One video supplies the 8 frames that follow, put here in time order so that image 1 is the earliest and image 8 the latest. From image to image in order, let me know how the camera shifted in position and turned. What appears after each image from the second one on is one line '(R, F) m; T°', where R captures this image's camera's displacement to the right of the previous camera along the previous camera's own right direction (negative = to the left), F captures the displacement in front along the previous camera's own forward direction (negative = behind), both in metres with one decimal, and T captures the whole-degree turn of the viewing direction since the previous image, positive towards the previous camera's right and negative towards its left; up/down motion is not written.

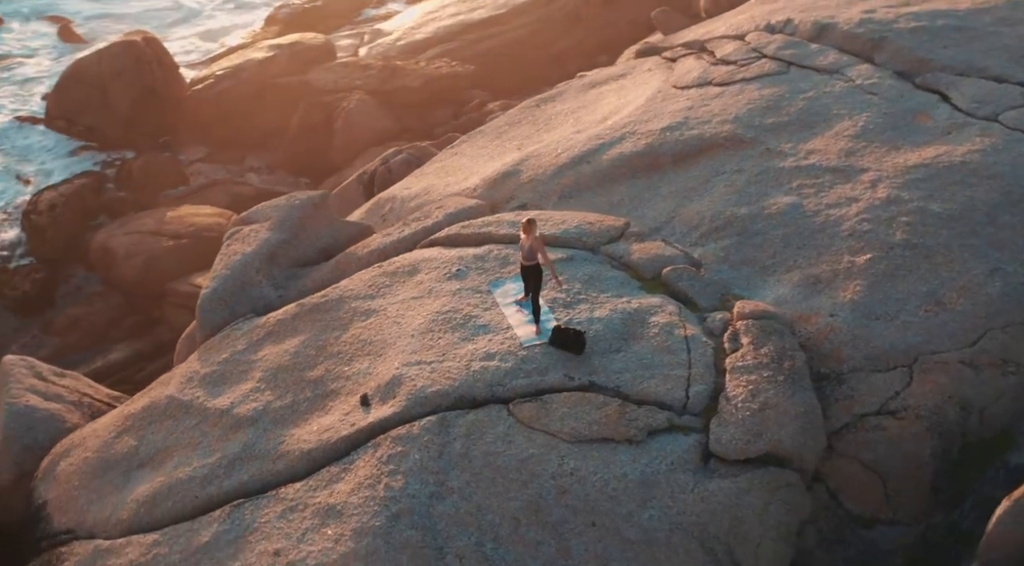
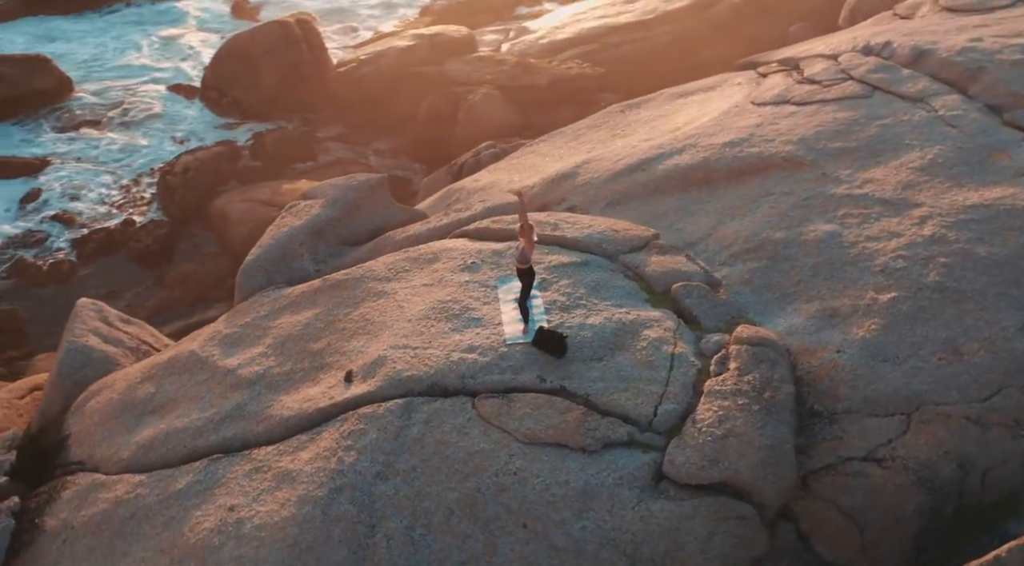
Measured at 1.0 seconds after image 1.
(+0.5, +0.1) m; -7°
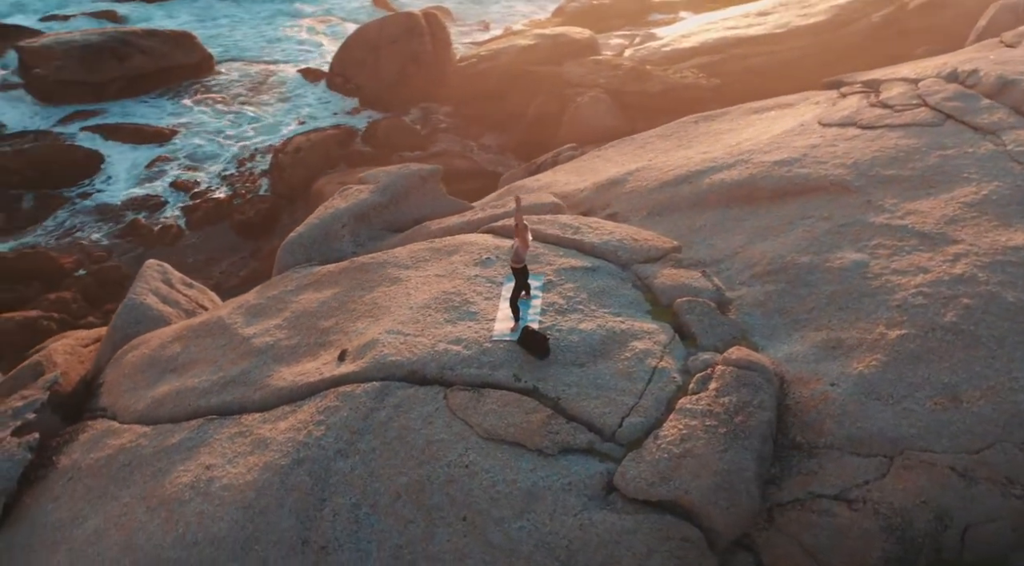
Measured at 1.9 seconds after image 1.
(+0.5, 0.0) m; -6°
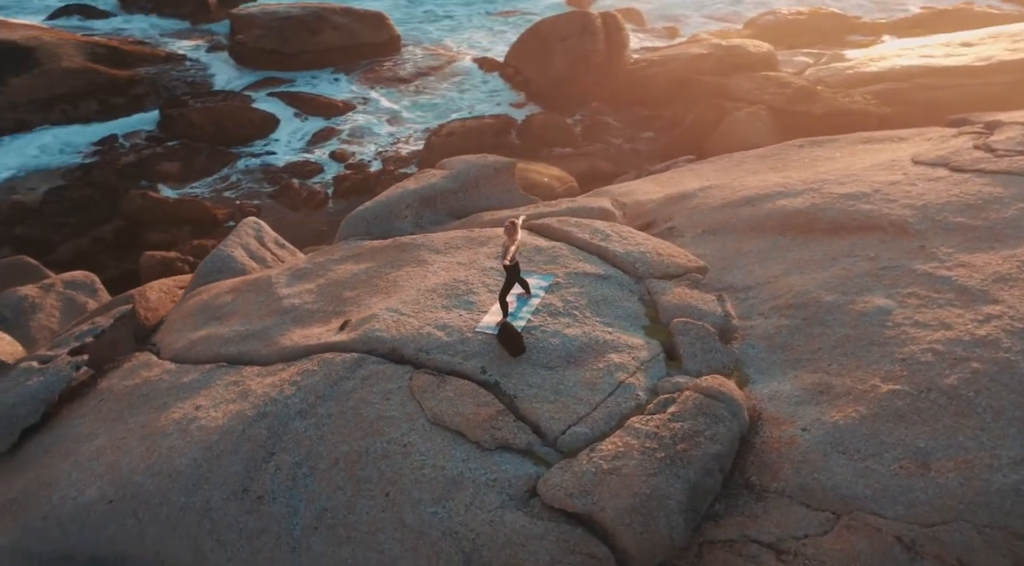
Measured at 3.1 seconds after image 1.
(+0.7, 0.0) m; -9°
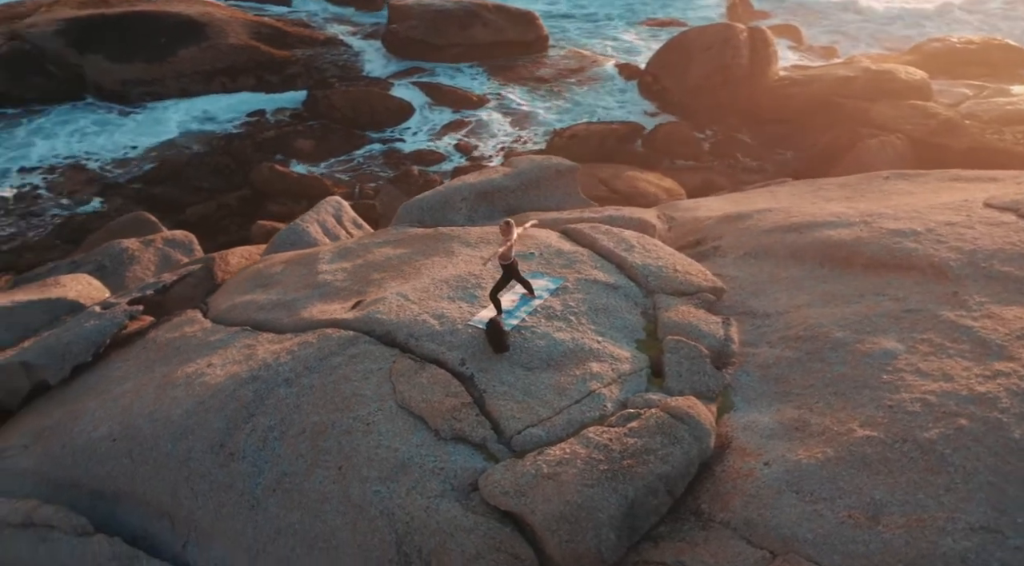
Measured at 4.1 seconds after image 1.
(+0.6, 0.0) m; -8°
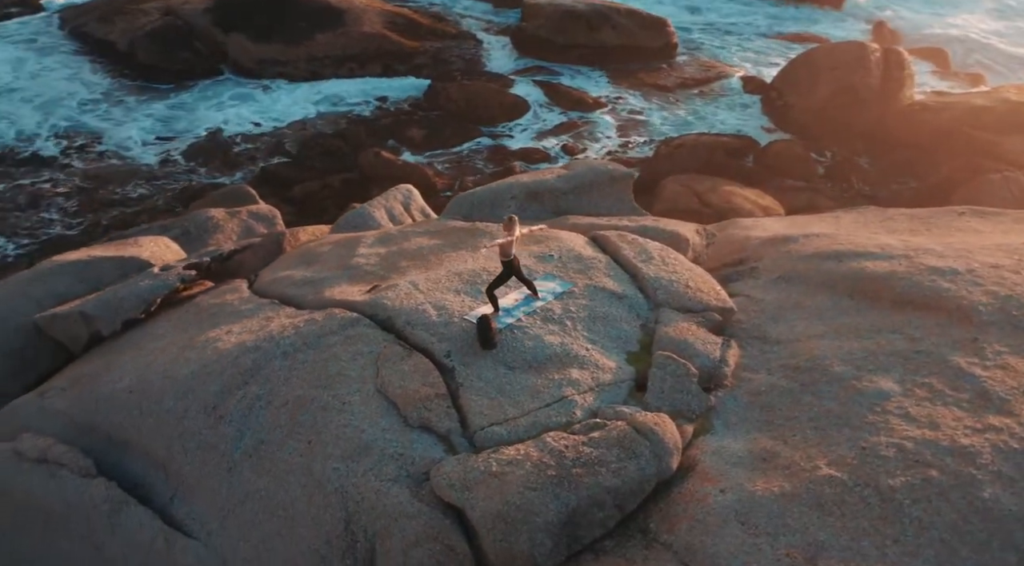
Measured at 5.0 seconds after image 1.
(+0.5, 0.0) m; -7°
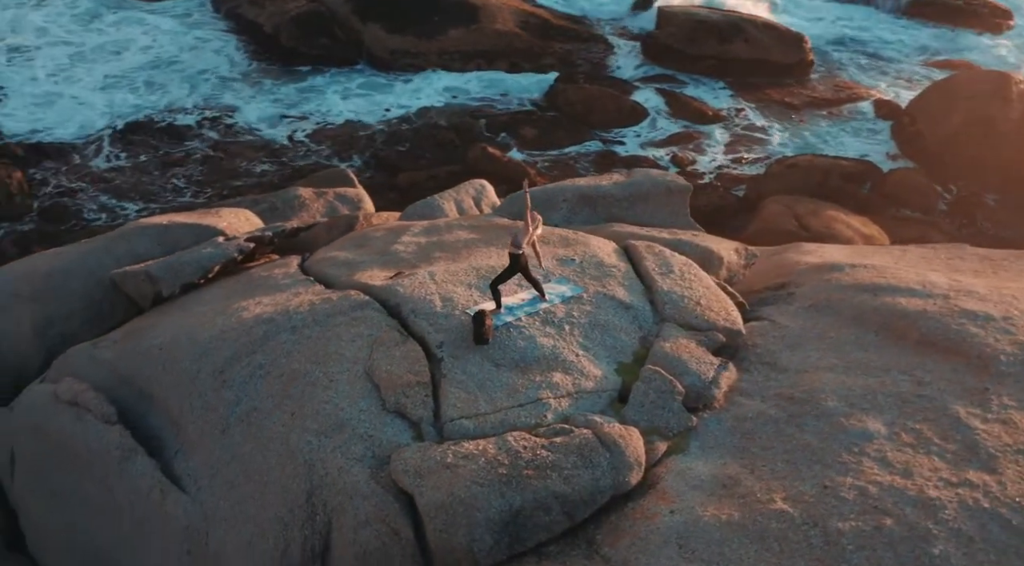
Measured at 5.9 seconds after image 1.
(+0.5, 0.0) m; -8°
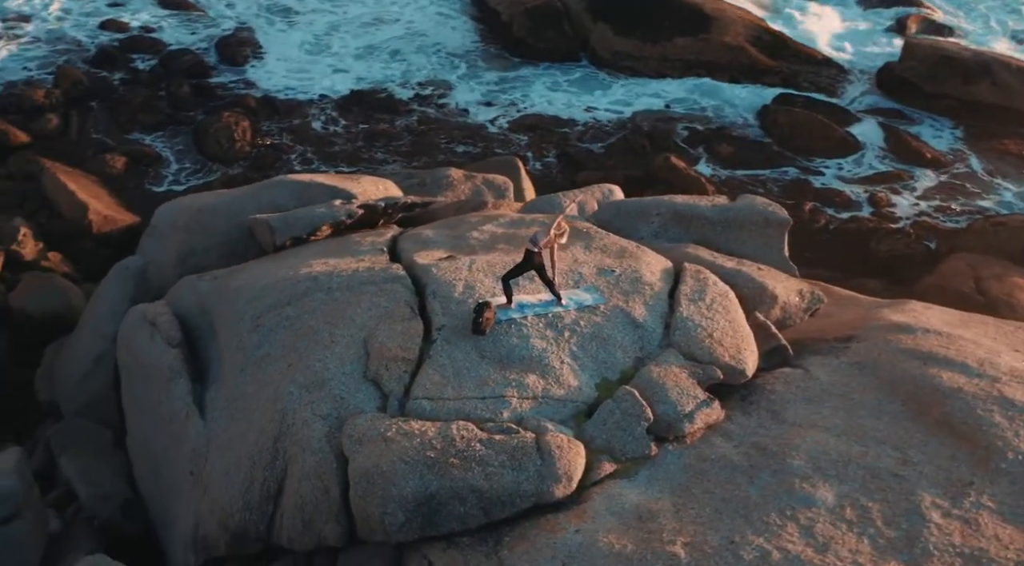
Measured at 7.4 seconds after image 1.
(+1.0, 0.0) m; -14°
